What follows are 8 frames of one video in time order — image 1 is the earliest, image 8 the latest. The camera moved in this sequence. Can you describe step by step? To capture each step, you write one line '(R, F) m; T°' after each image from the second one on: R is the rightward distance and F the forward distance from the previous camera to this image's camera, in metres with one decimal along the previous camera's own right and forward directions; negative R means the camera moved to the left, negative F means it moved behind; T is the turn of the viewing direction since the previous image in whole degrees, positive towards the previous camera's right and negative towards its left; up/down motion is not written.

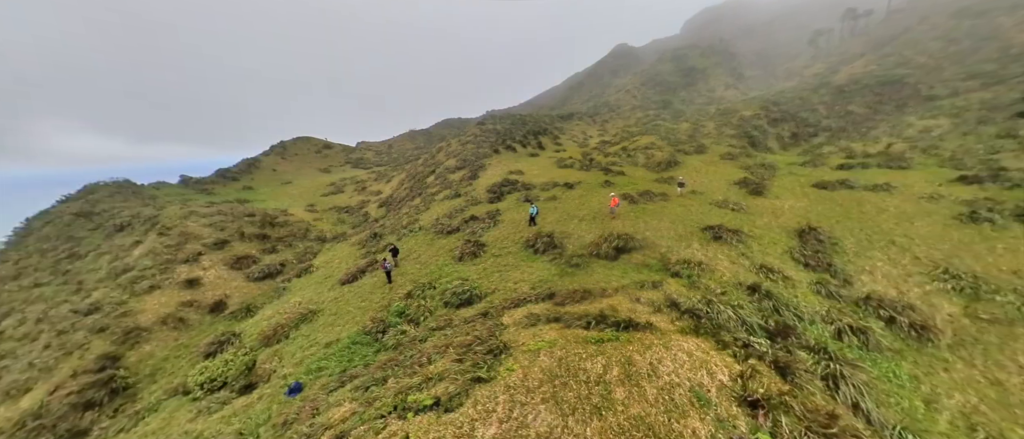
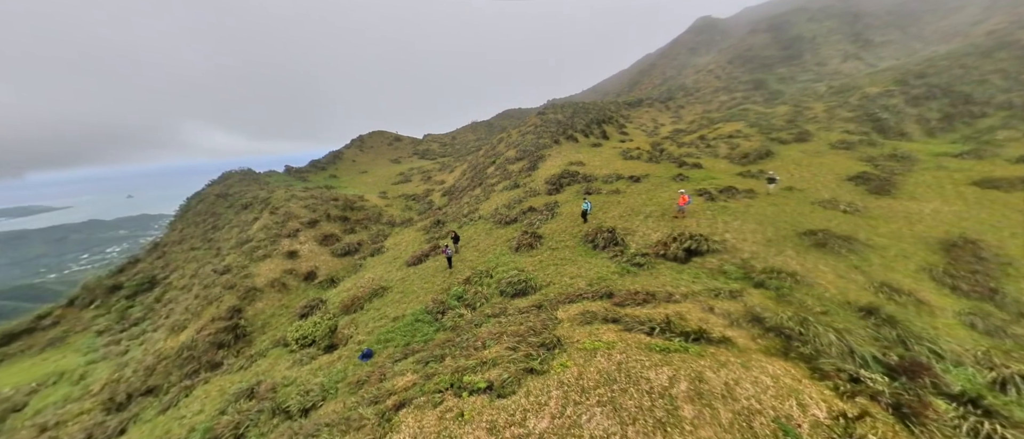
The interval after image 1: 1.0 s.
(+1.2, +0.6) m; -13°
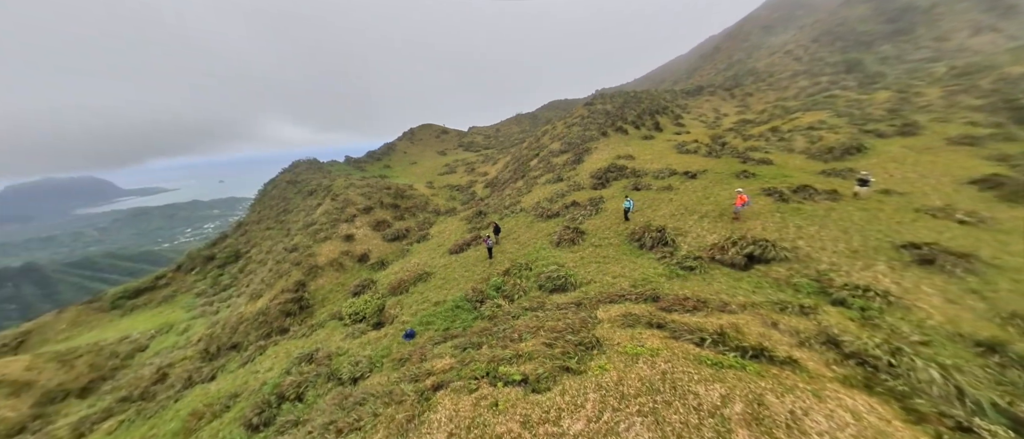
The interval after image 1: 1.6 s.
(+1.0, +0.3) m; -9°
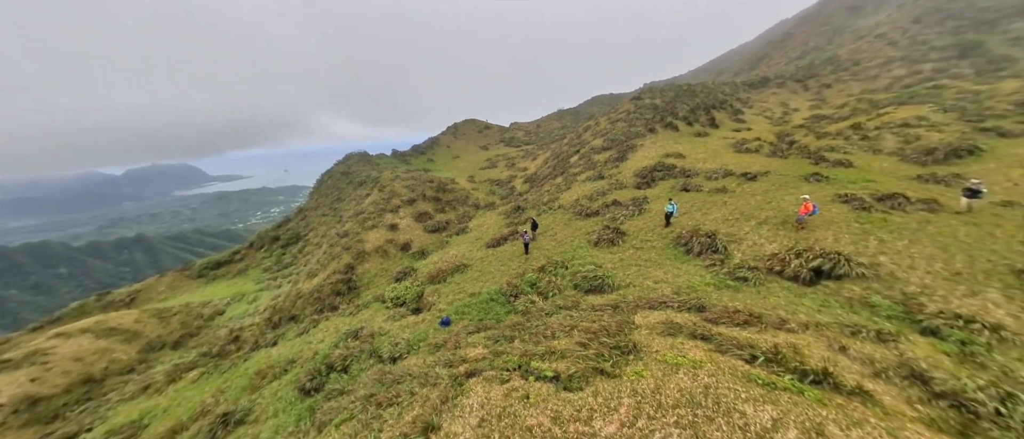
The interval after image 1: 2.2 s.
(+0.7, +0.1) m; -8°
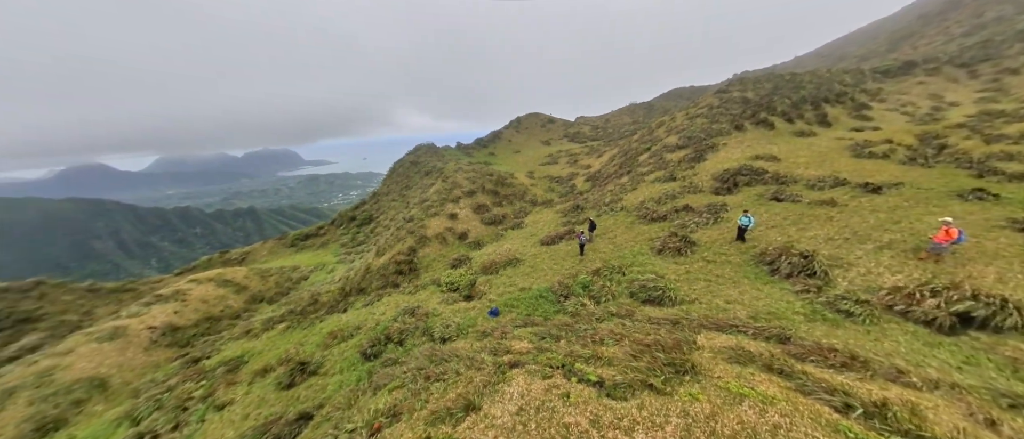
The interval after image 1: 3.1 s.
(+1.1, +0.6) m; -12°
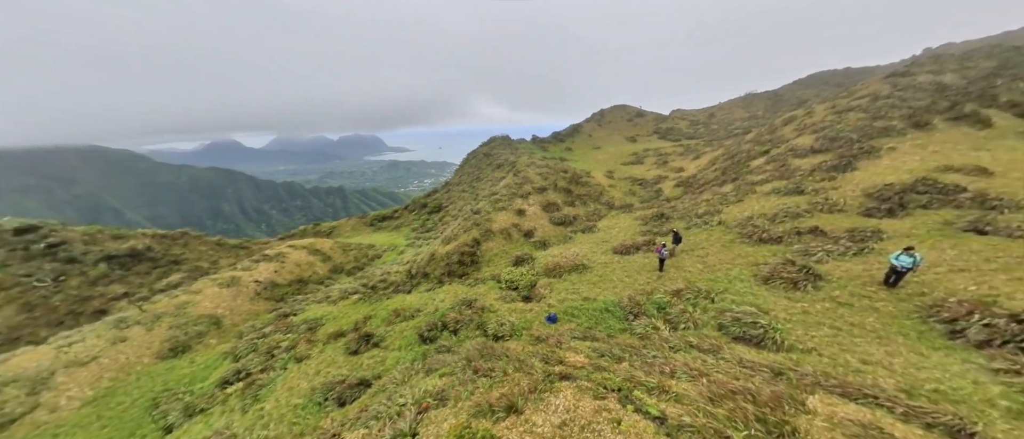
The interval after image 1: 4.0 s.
(+0.8, +2.0) m; -14°
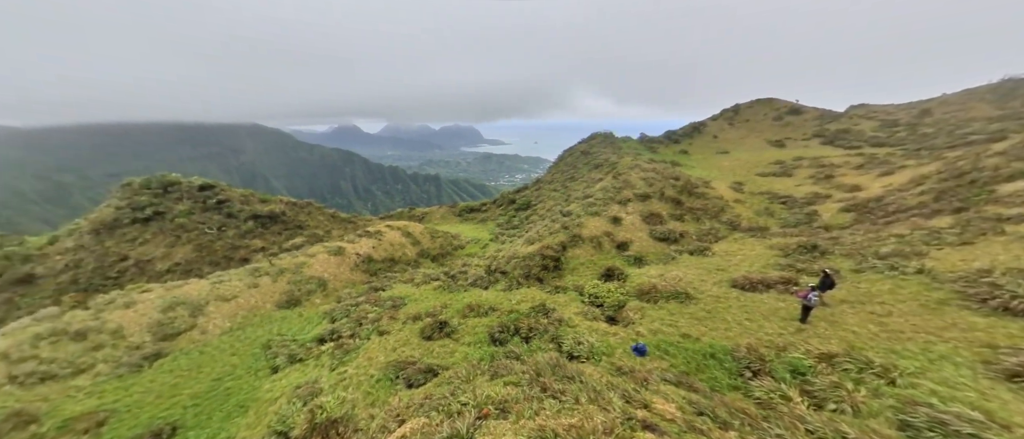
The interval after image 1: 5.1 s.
(0.0, +2.5) m; -17°
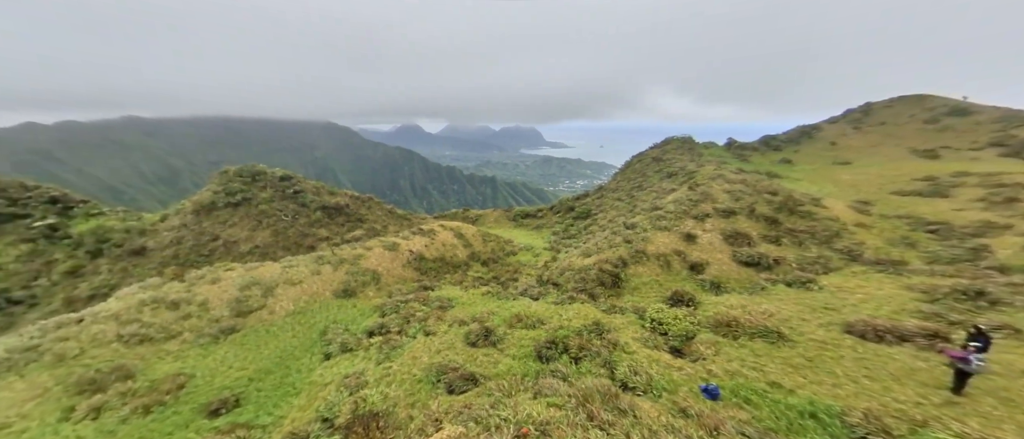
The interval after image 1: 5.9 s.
(-0.3, +1.7) m; -10°
